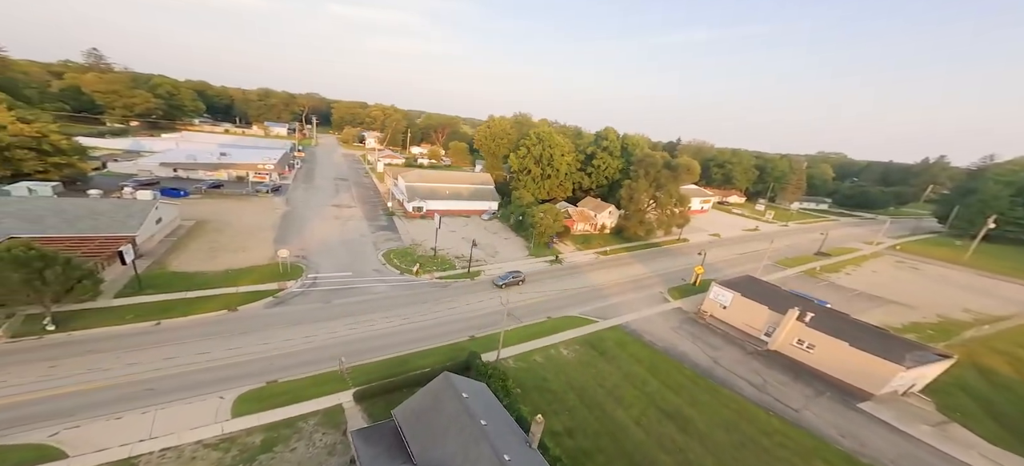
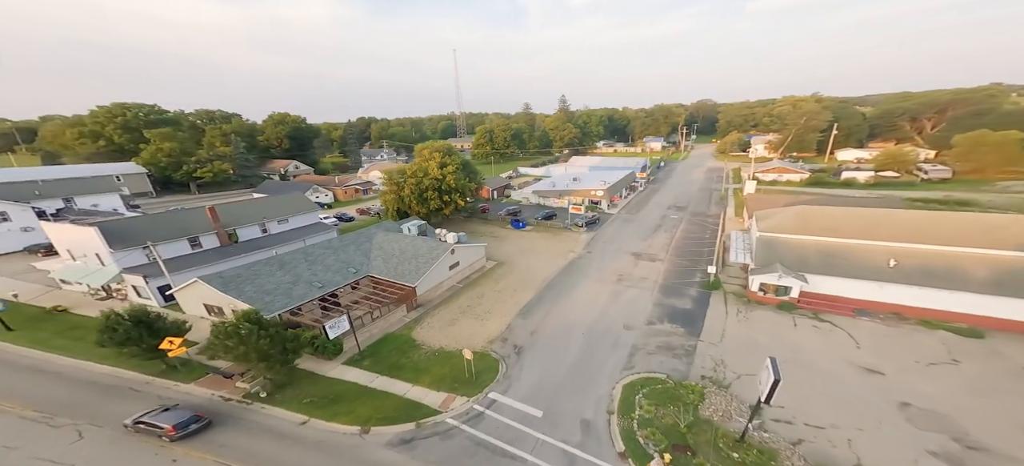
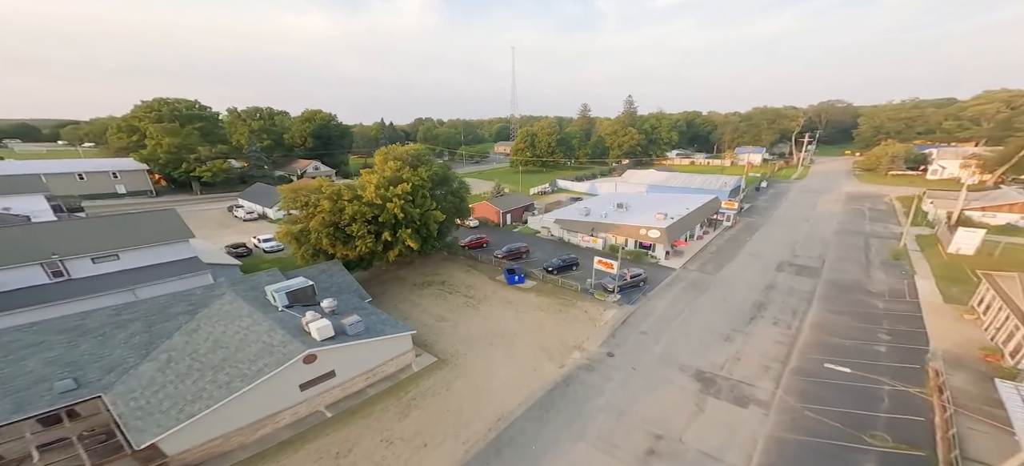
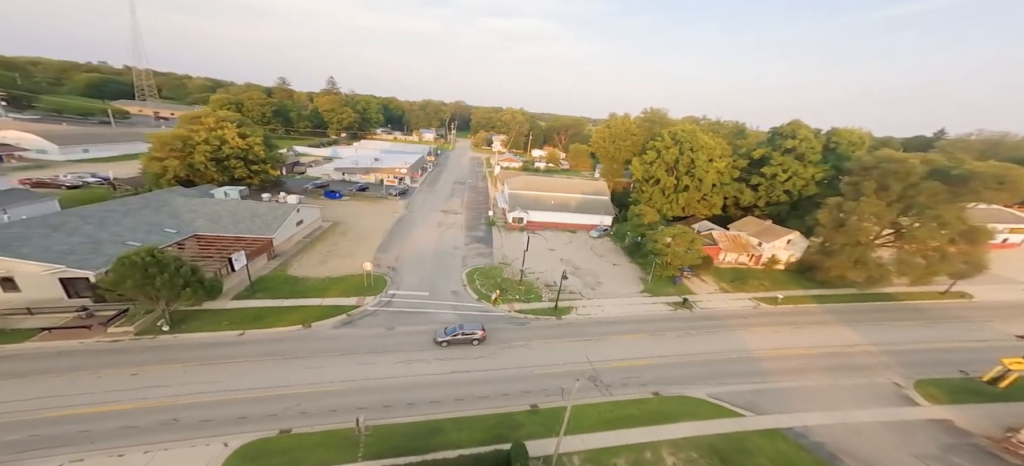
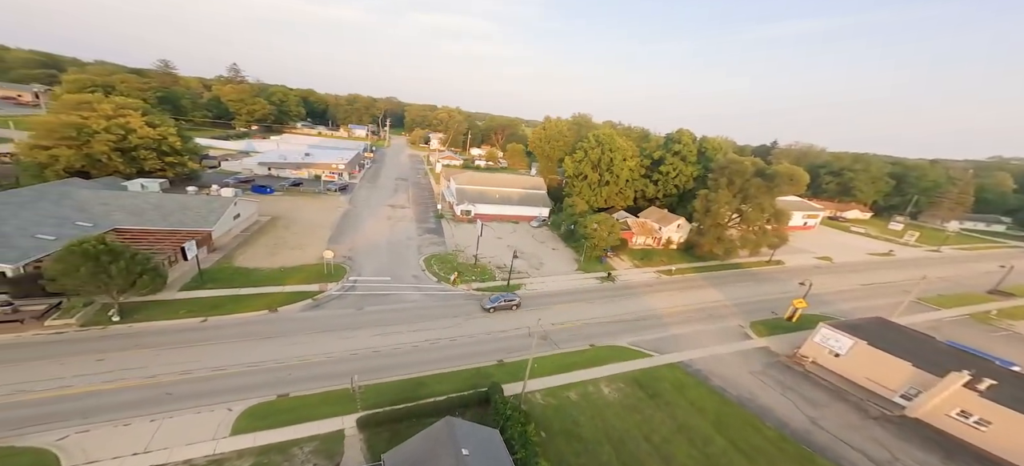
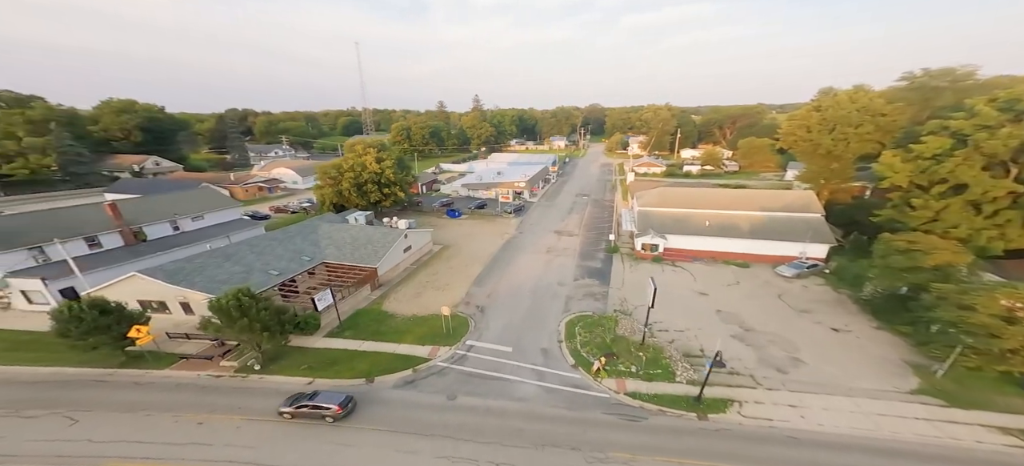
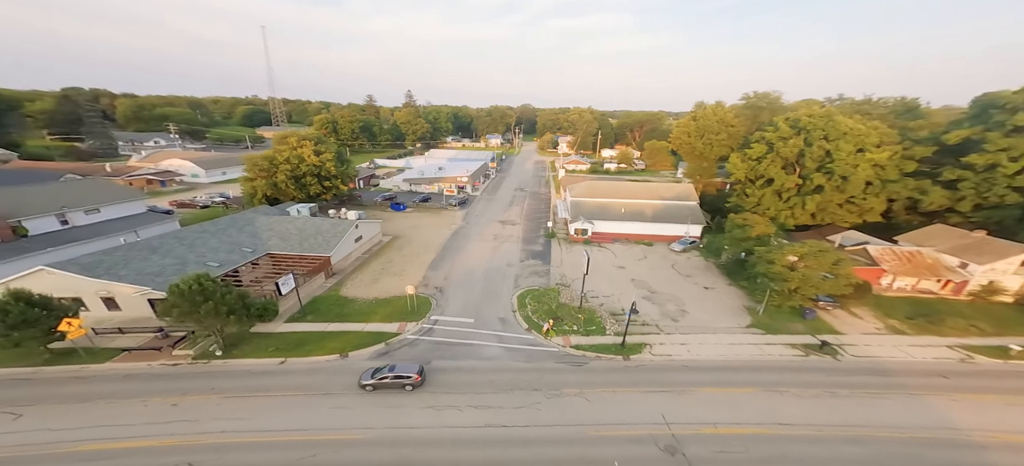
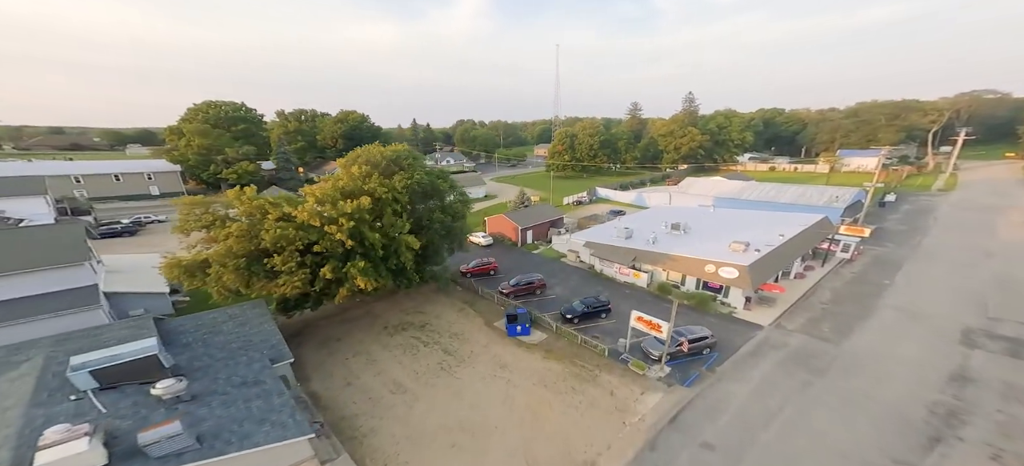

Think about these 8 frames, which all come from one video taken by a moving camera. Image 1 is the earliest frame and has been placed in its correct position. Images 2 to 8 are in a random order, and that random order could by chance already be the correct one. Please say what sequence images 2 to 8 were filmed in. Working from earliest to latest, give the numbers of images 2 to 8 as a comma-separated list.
5, 4, 7, 6, 2, 3, 8
